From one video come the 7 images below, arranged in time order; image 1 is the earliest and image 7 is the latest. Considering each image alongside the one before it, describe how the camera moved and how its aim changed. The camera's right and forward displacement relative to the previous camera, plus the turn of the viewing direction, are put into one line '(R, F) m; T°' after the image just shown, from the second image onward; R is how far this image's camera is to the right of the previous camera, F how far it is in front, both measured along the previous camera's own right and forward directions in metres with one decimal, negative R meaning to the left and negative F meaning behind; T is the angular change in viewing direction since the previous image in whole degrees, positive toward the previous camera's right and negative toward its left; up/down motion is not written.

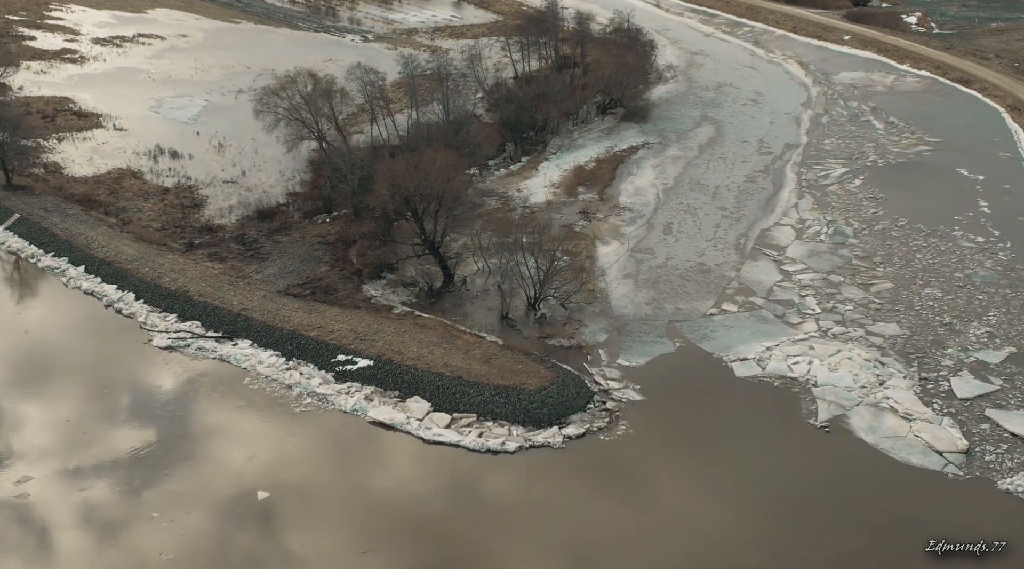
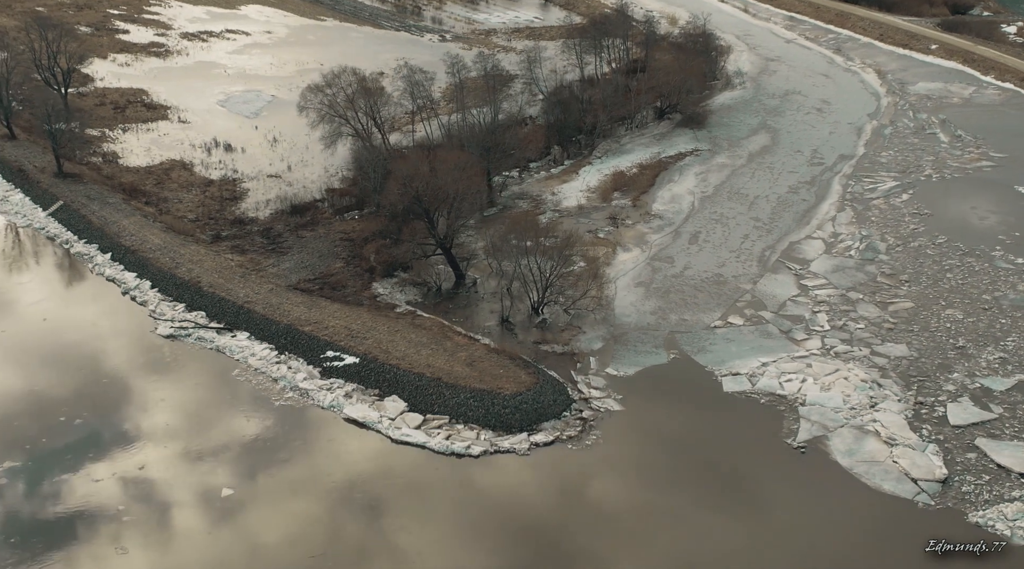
(+1.7, +0.4) m; -3°
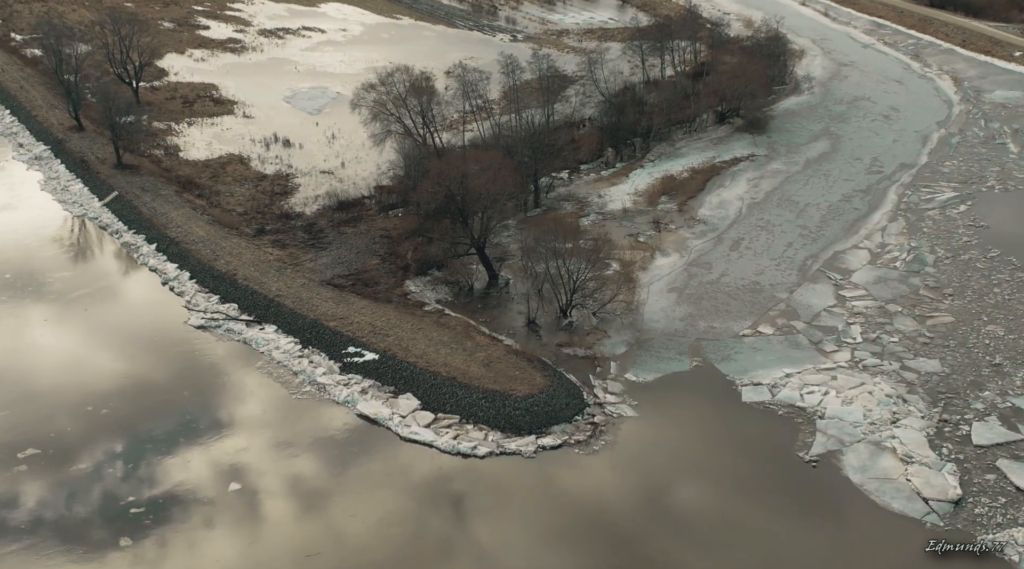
(+0.9, +0.1) m; -3°
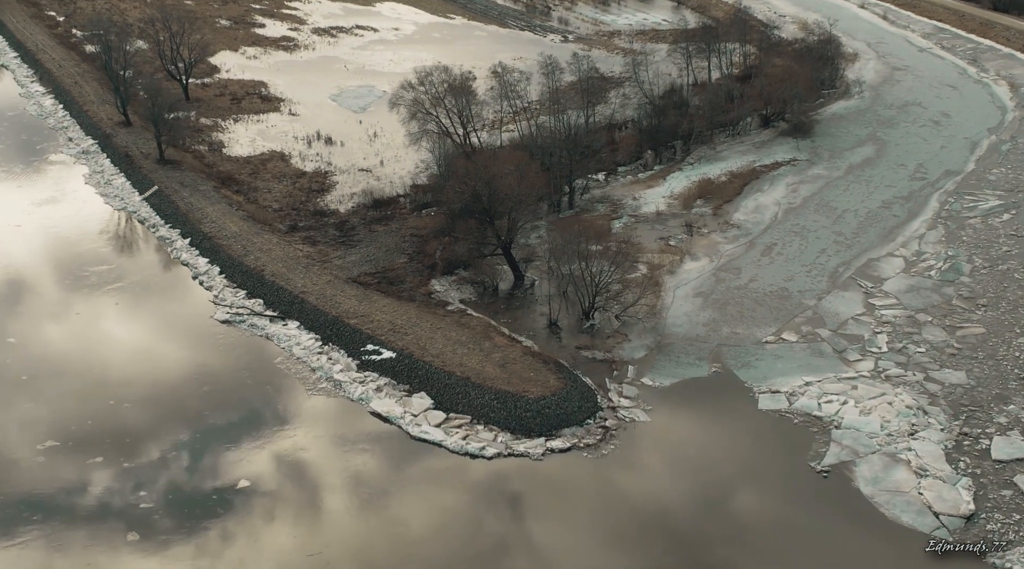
(+0.6, 0.0) m; -2°
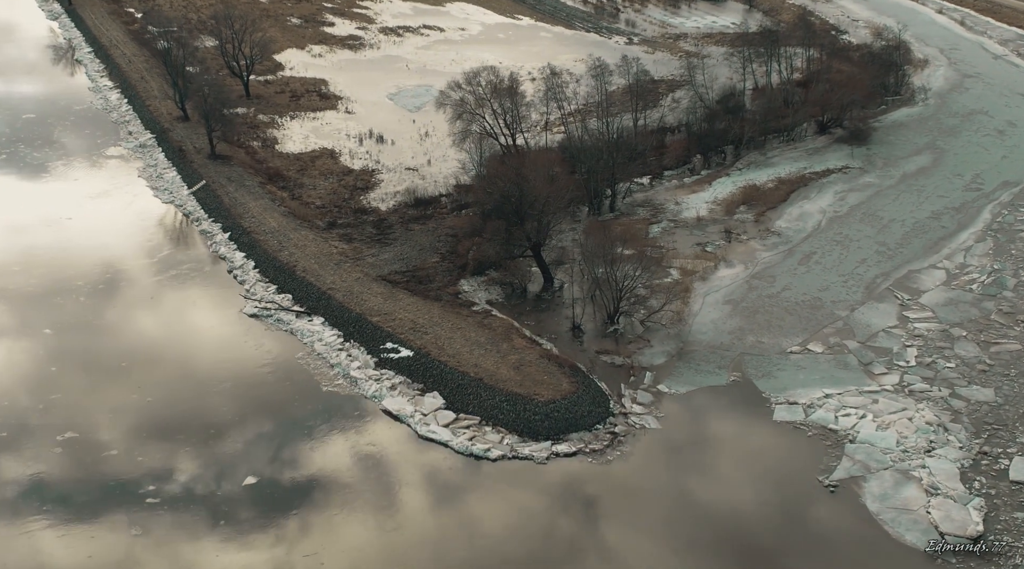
(+0.9, 0.0) m; -3°
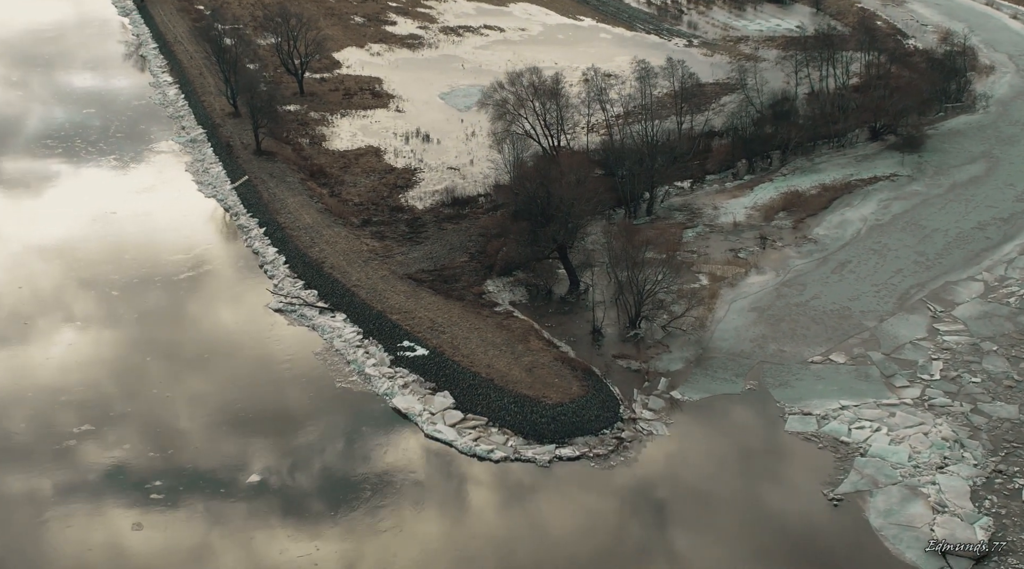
(+0.8, -0.1) m; -3°
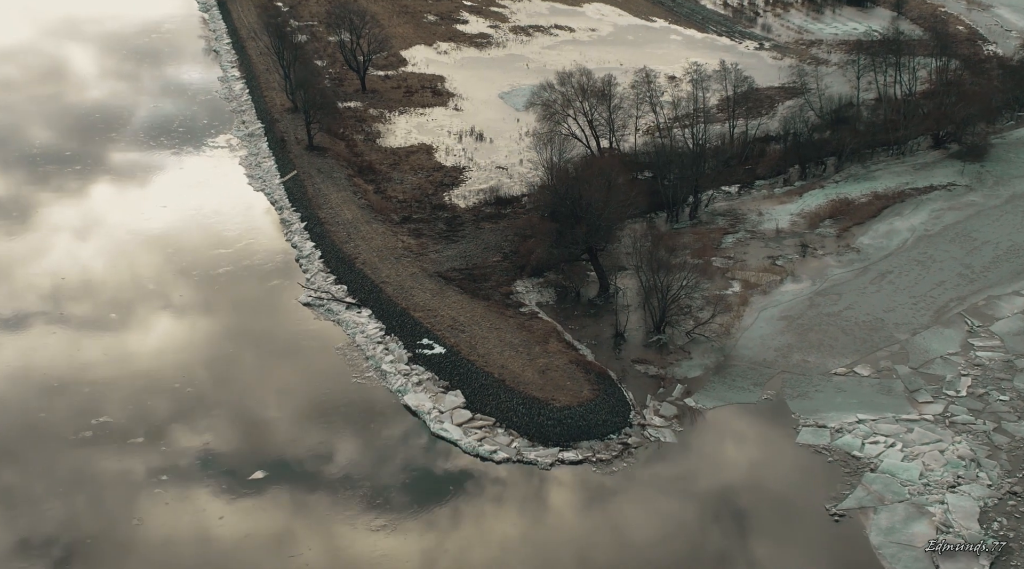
(+1.0, -0.1) m; -3°
